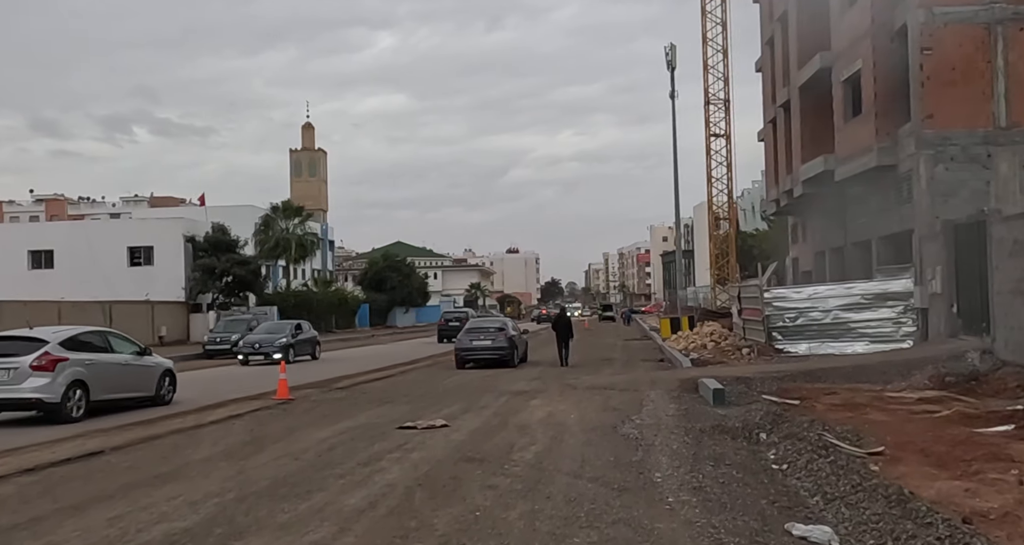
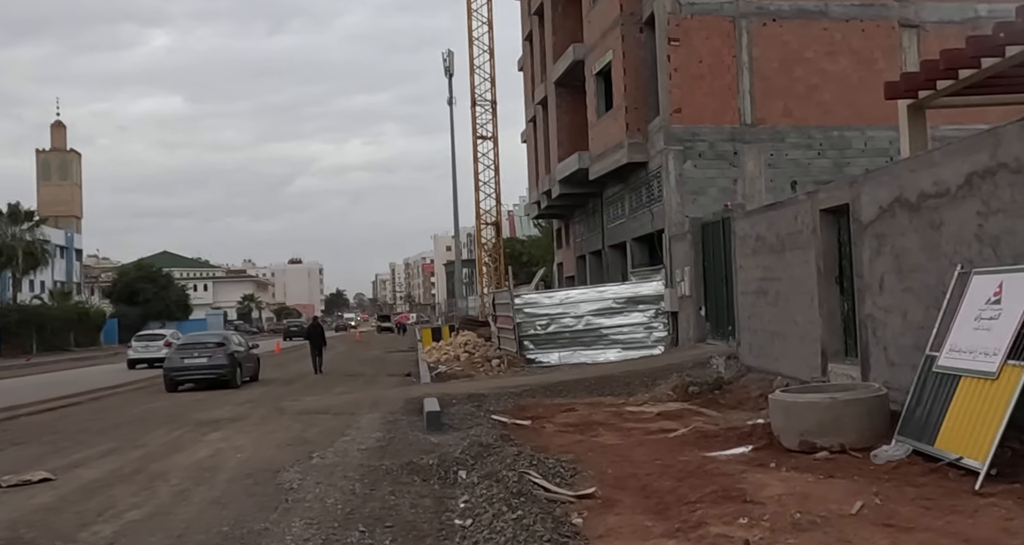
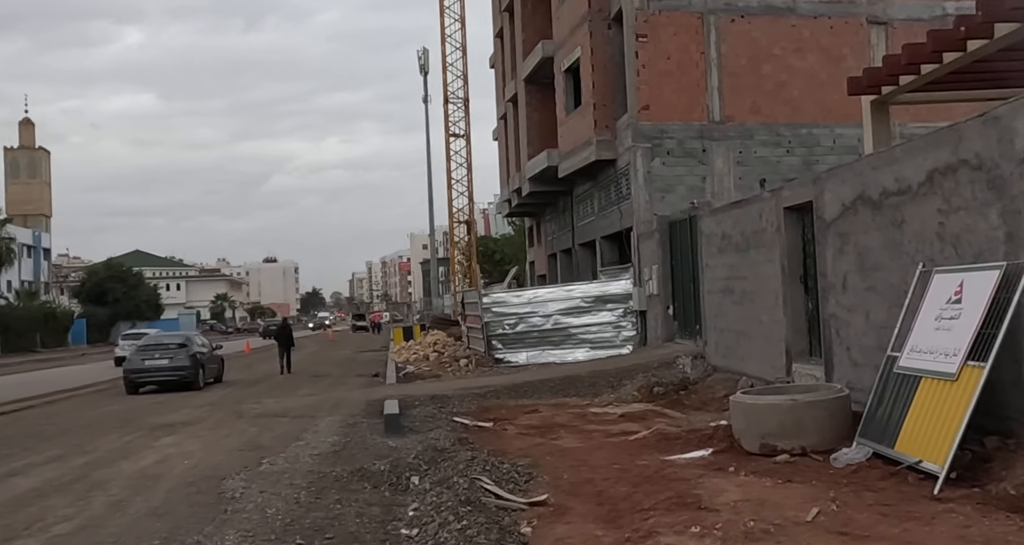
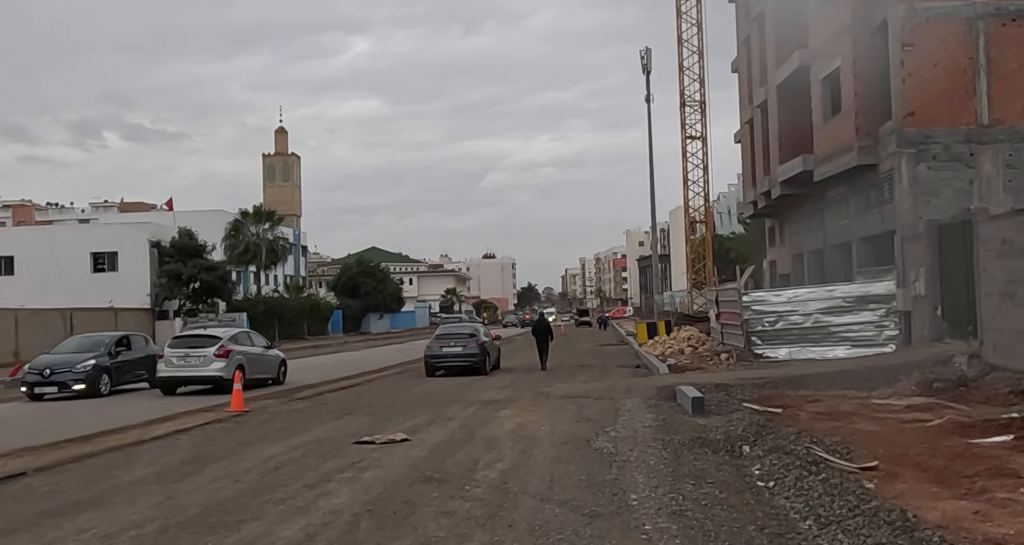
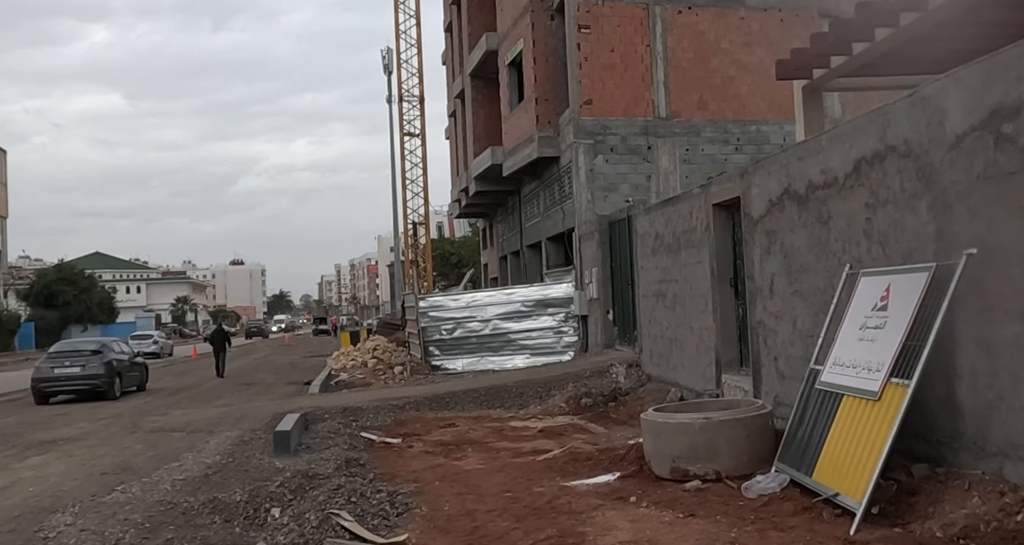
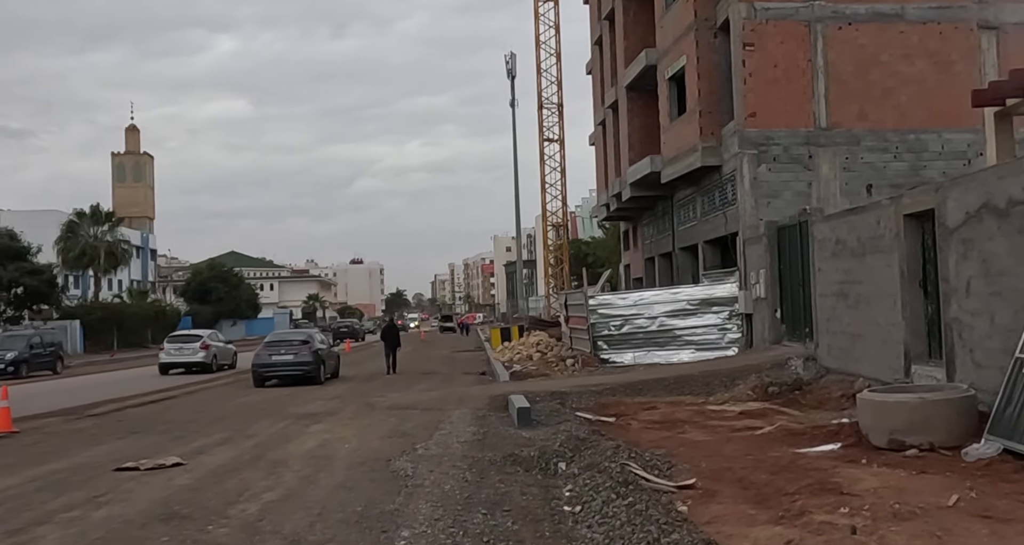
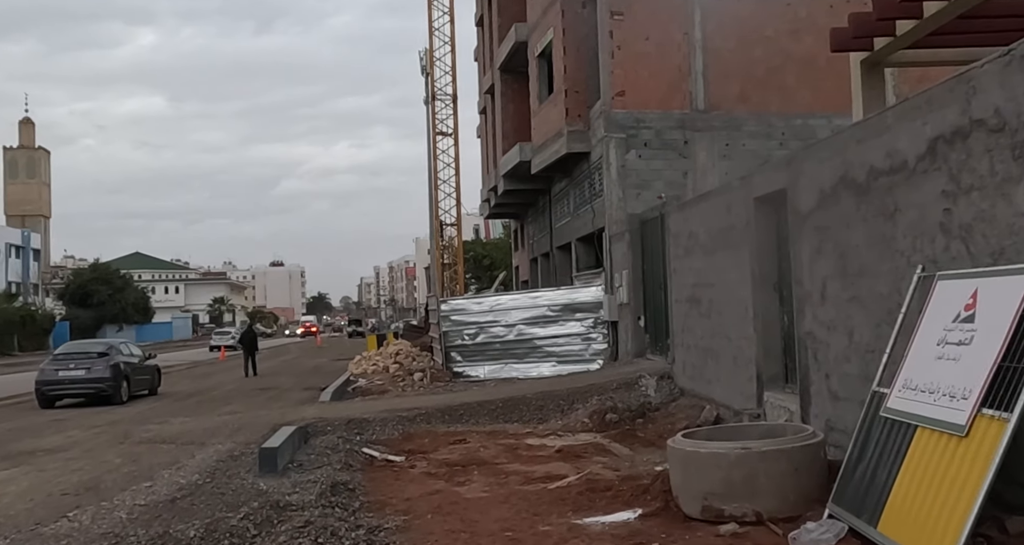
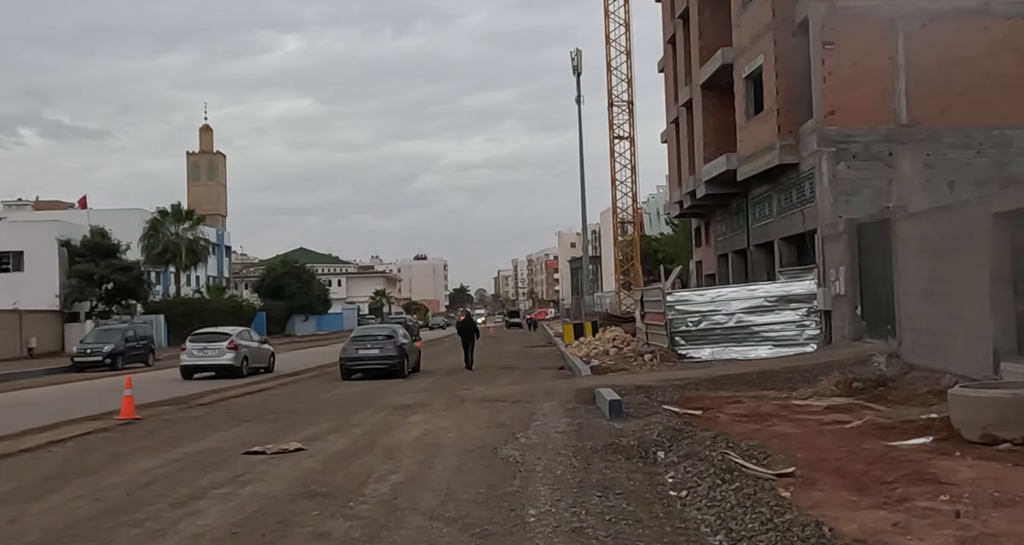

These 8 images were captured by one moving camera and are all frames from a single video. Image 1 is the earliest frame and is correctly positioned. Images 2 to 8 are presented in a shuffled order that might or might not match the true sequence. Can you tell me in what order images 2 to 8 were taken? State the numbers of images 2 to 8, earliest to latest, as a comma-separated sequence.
4, 8, 6, 2, 3, 5, 7
